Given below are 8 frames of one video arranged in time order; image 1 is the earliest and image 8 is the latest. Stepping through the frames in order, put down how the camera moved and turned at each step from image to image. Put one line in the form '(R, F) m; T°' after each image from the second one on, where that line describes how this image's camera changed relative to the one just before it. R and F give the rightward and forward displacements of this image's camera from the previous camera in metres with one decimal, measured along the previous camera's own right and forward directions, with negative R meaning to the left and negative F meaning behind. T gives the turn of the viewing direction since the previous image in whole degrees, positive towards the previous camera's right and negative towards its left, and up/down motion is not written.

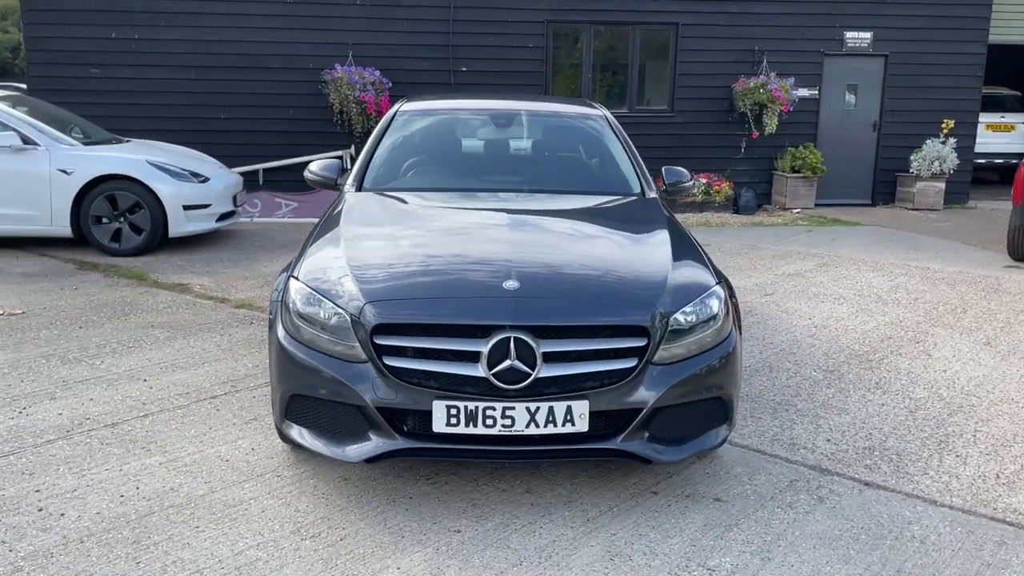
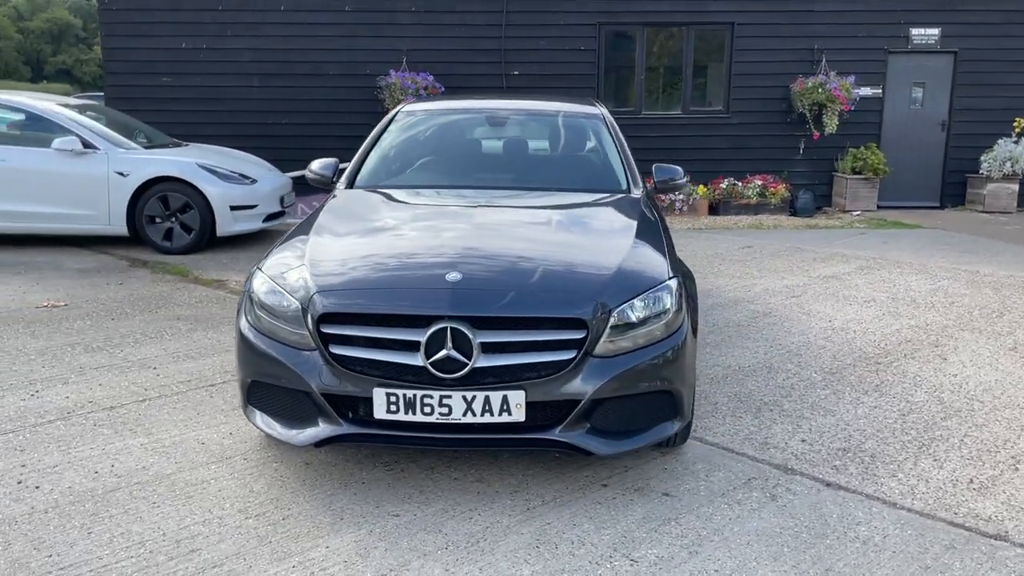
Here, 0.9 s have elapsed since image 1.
(+0.5, 0.0) m; -6°
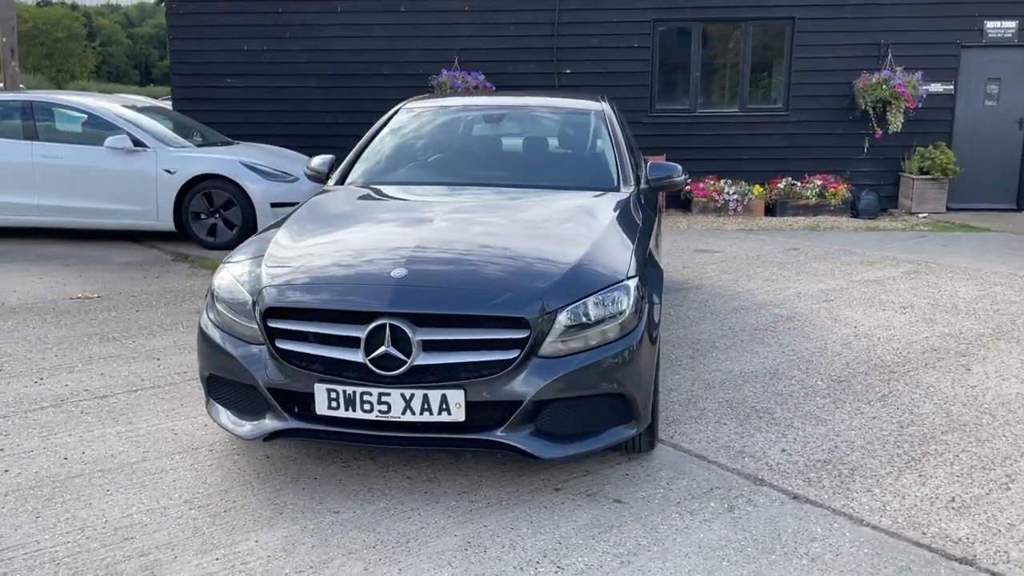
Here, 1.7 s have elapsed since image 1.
(+0.5, +0.1) m; -6°
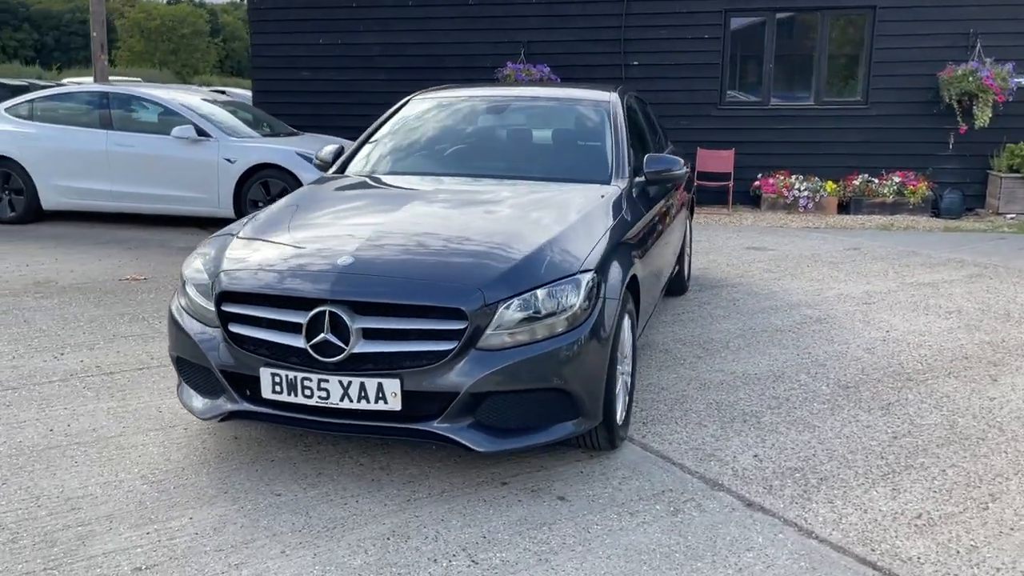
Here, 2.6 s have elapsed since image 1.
(+0.6, +0.1) m; -7°
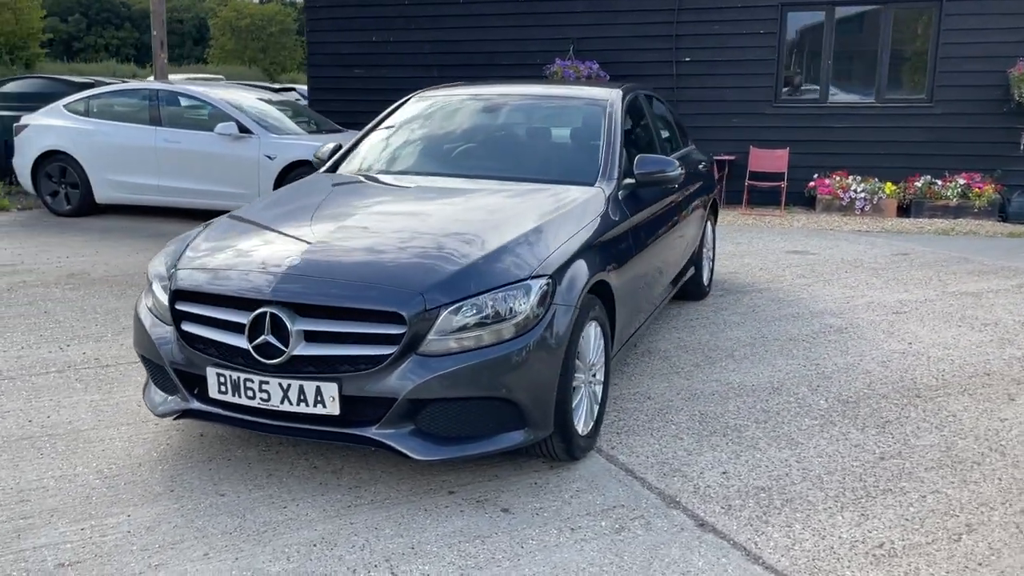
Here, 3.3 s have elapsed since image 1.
(+0.5, +0.1) m; -5°
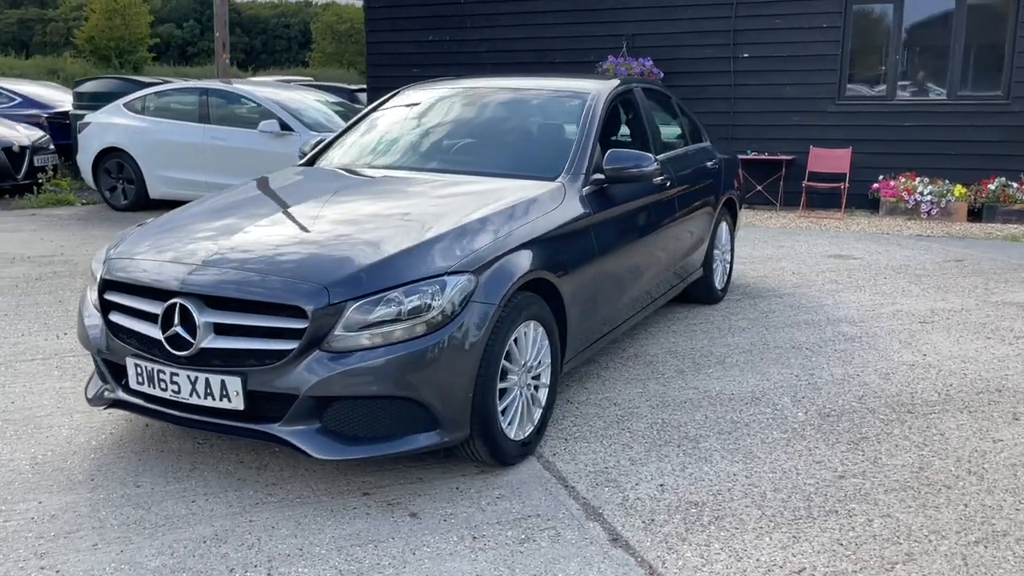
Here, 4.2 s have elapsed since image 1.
(+0.6, +0.2) m; -6°
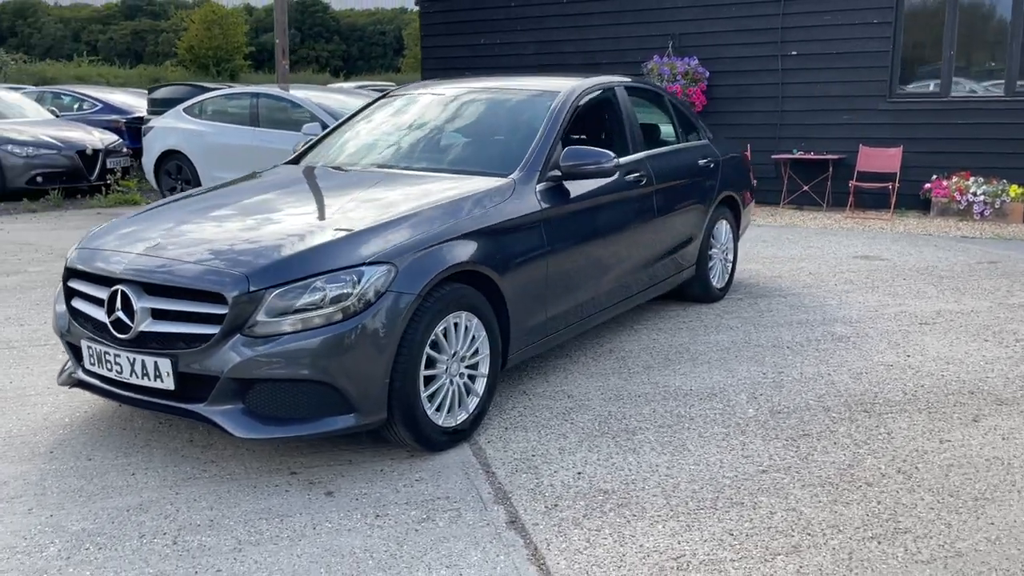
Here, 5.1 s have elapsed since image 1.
(+0.6, -0.1) m; -6°
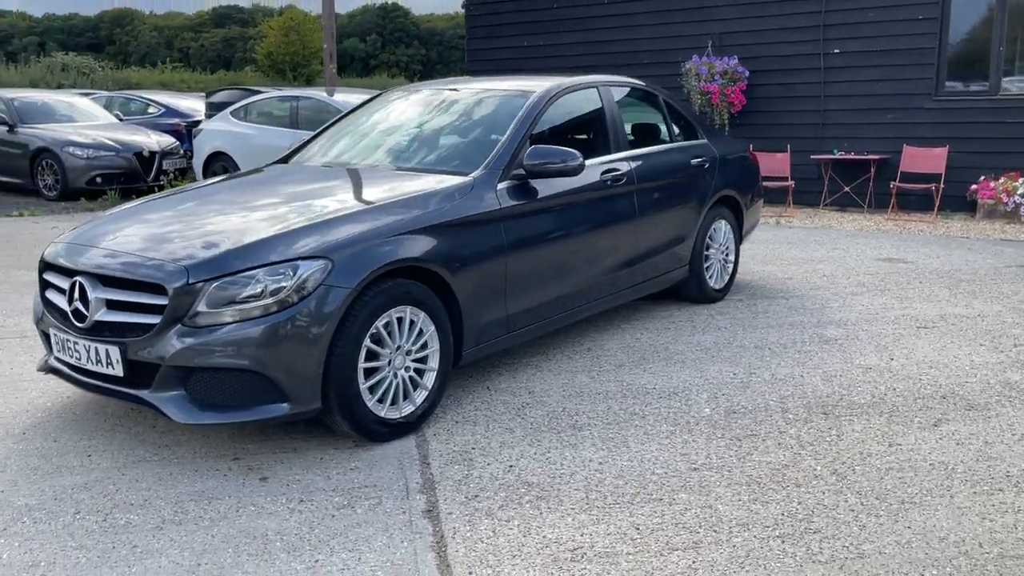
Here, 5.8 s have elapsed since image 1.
(+0.6, 0.0) m; -5°
